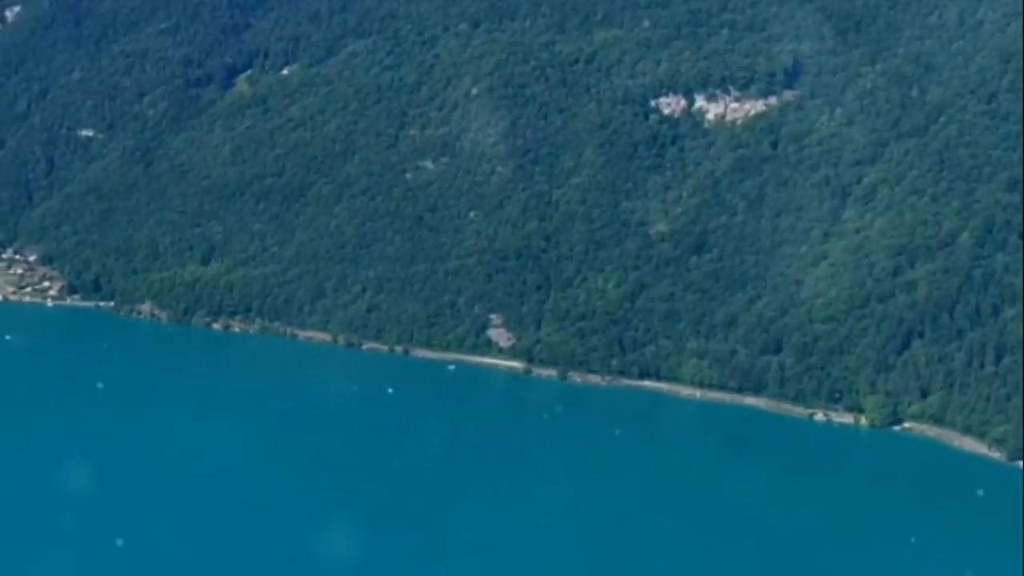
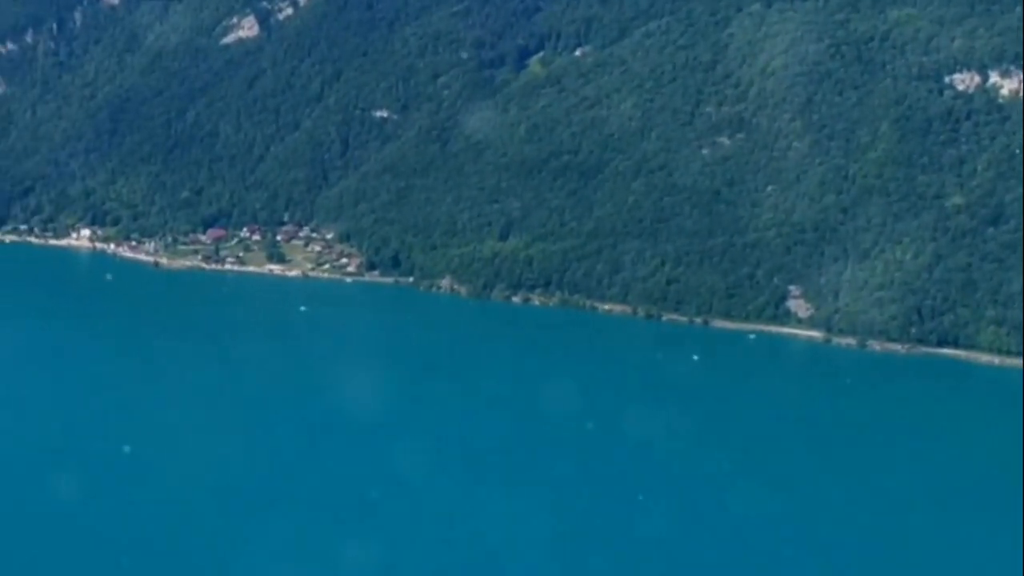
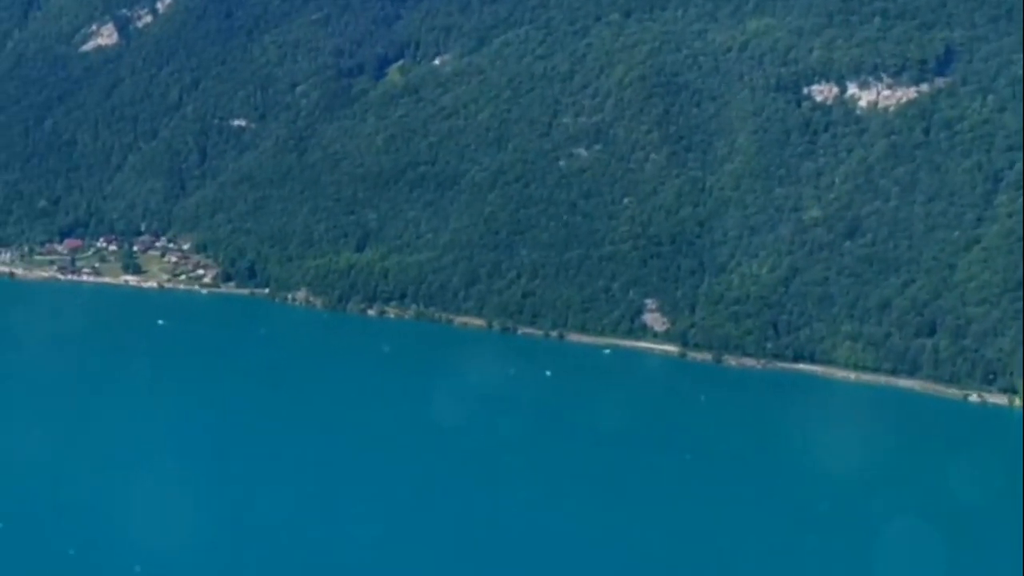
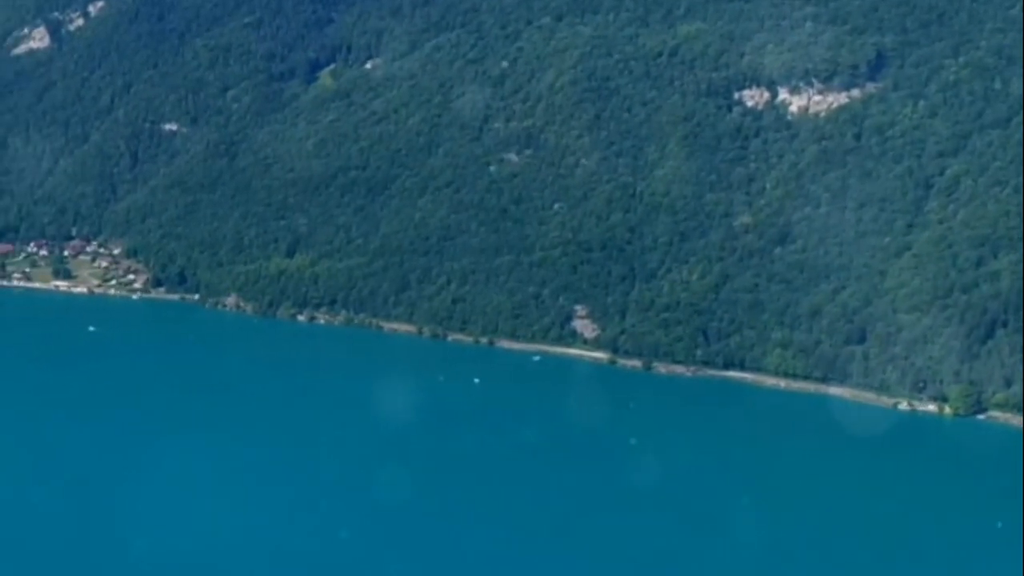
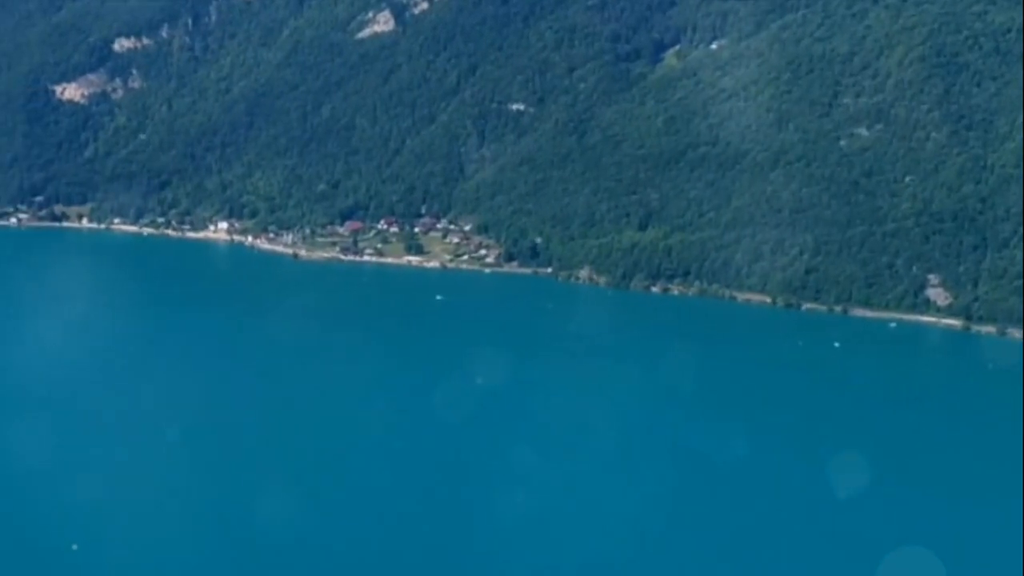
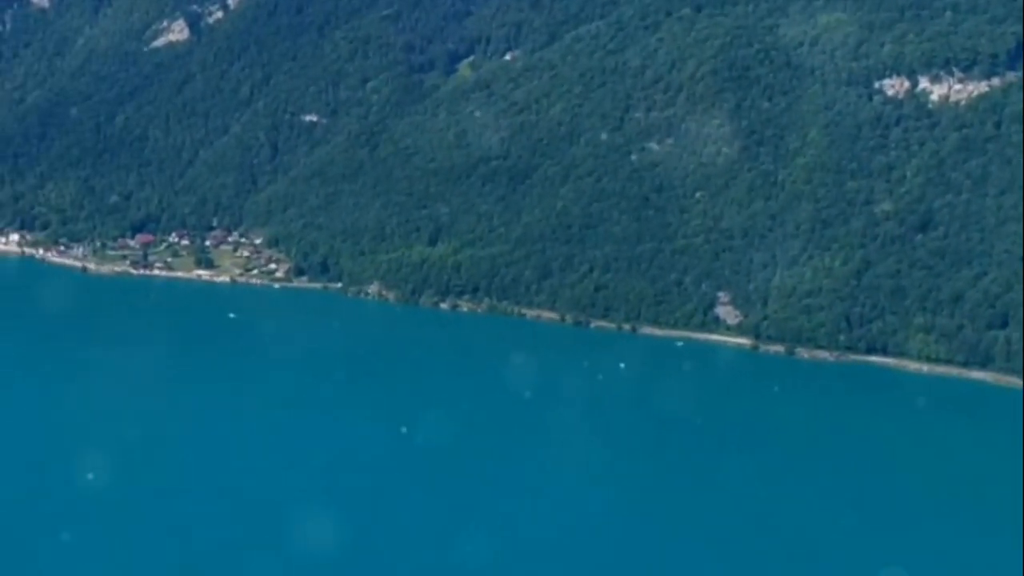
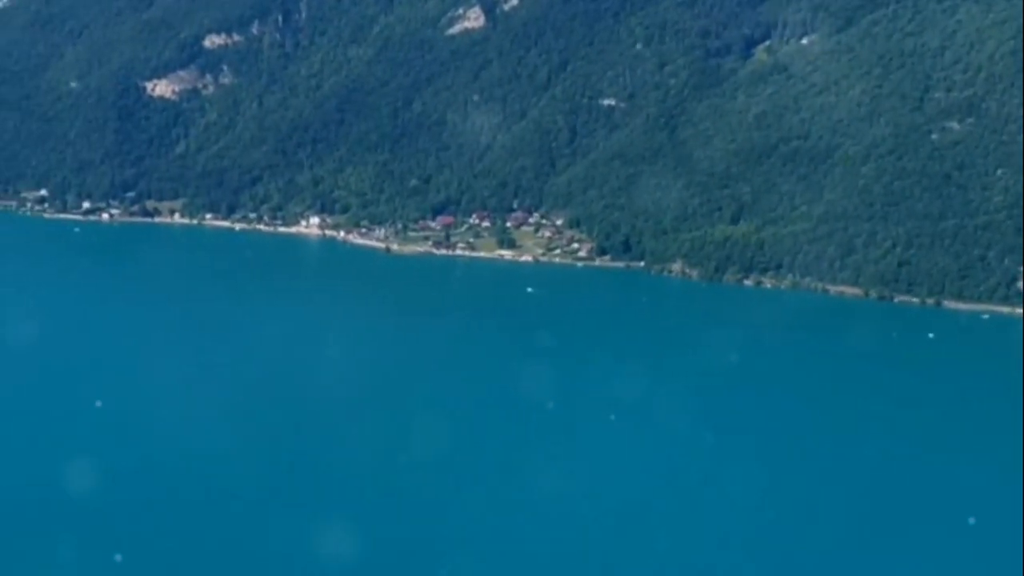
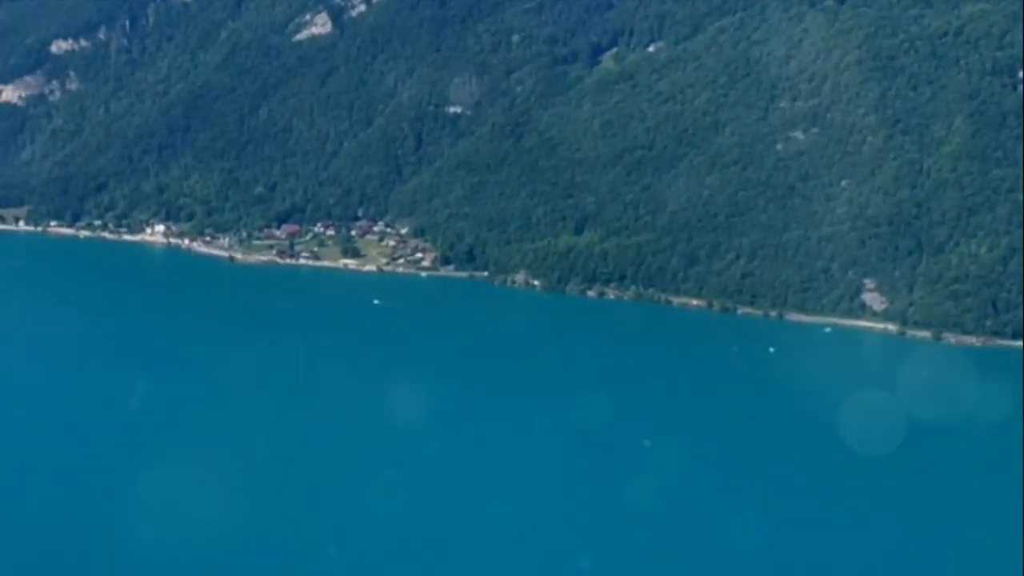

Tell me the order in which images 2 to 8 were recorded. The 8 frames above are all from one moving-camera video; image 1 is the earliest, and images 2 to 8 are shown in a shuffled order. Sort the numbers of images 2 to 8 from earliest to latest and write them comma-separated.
4, 3, 6, 2, 8, 5, 7
